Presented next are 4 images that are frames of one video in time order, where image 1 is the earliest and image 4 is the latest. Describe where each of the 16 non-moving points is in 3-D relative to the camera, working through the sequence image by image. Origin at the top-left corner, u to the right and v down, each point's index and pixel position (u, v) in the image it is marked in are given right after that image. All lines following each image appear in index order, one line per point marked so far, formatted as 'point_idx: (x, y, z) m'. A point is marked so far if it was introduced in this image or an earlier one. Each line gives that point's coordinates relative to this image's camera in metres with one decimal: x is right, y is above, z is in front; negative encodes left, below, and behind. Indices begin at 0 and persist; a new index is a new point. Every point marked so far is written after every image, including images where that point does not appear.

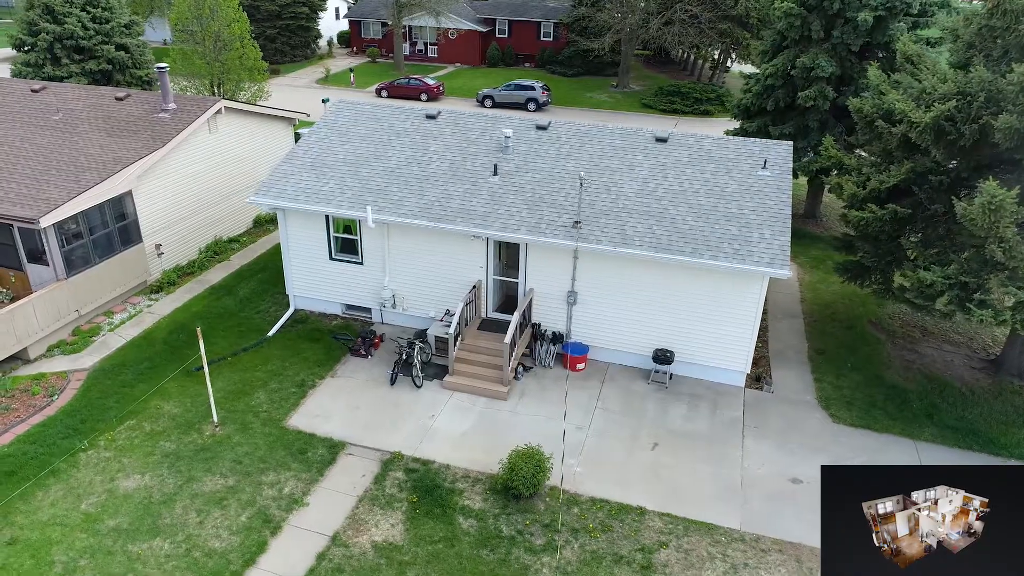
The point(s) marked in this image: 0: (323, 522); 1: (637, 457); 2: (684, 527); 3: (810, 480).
0: (-2.6, -3.3, +9.4) m
1: (+2.0, -2.7, +10.9) m
2: (+2.5, -3.4, +9.5) m
3: (+4.7, -3.0, +10.5) m
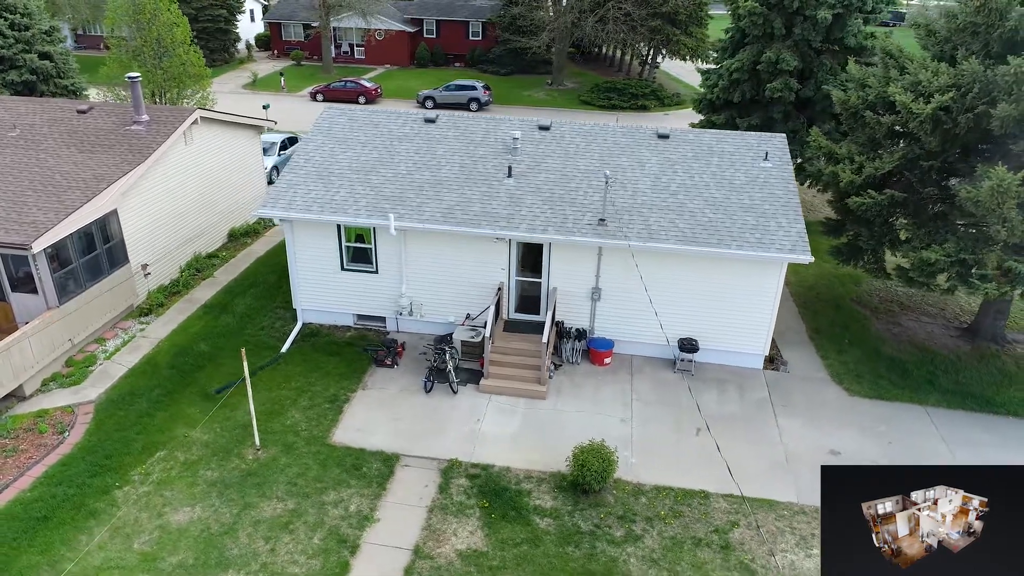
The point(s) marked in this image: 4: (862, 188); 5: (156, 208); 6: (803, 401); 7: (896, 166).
0: (-1.5, -3.4, +9.3) m
1: (+2.9, -2.6, +11.3) m
2: (+3.5, -3.2, +10.0) m
3: (+5.6, -2.7, +11.2) m
4: (+7.0, +2.0, +13.4) m
5: (-8.1, +1.8, +15.3) m
6: (+5.4, -2.1, +12.4) m
7: (+7.4, +2.3, +12.9) m
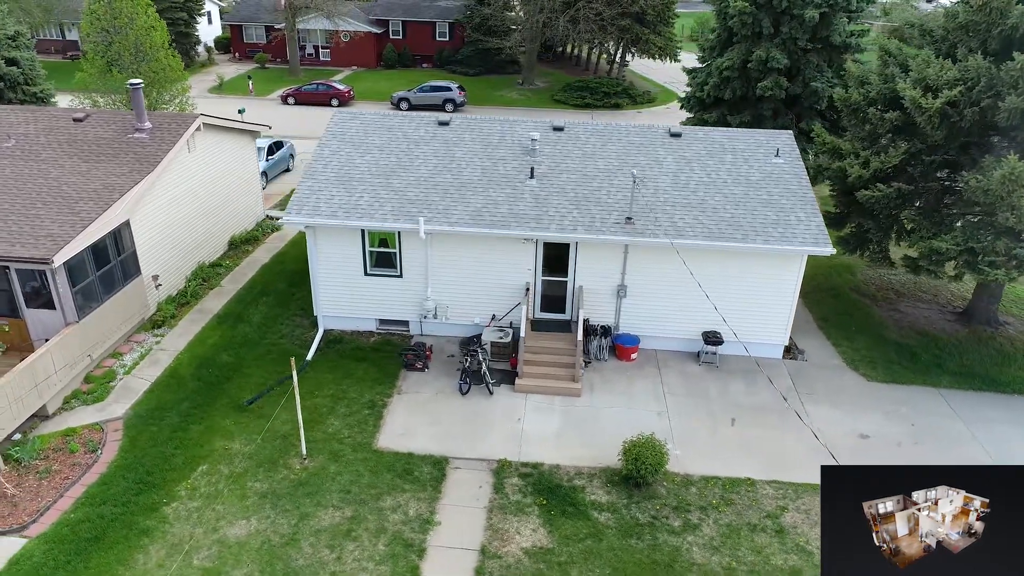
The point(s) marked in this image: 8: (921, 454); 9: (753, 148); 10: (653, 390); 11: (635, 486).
0: (-0.7, -3.5, +9.3) m
1: (+3.6, -2.5, +11.6) m
2: (+4.3, -3.1, +10.3) m
3: (+6.4, -2.6, +11.7) m
4: (+7.4, +2.2, +14.0) m
5: (-7.7, +1.6, +14.9) m
6: (+6.0, -1.9, +12.9) m
7: (+7.8, +2.6, +13.5) m
8: (+6.9, -2.8, +11.3) m
9: (+5.1, +3.0, +14.2) m
10: (+2.6, -1.9, +12.6) m
11: (+1.9, -3.0, +10.2) m
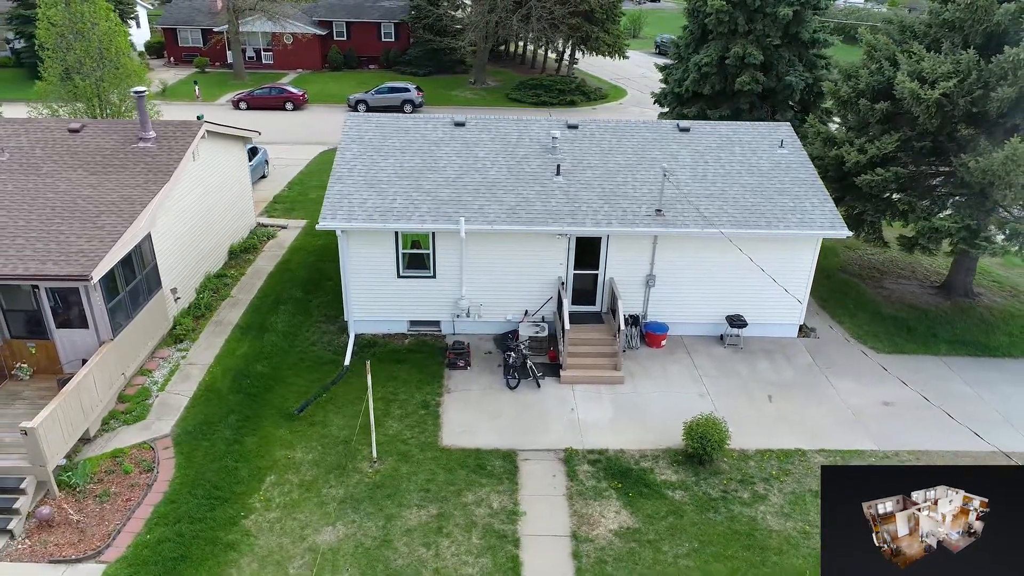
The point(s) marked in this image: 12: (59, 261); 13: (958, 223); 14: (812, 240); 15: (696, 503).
0: (+0.6, -3.4, +9.6) m
1: (+4.6, -2.2, +12.3) m
2: (+5.4, -2.8, +11.1) m
3: (+7.3, -2.1, +12.7) m
4: (+7.9, +2.7, +15.0) m
5: (-7.2, +1.3, +14.5) m
6: (+6.8, -1.5, +13.8) m
7: (+8.3, +3.1, +14.6) m
8: (+7.9, -2.3, +12.3) m
9: (+5.5, +3.3, +15.0) m
10: (+3.5, -1.7, +13.2) m
11: (+3.0, -2.8, +10.7) m
12: (-7.5, +0.5, +11.1) m
13: (+8.9, +1.3, +13.5) m
14: (+6.0, +1.0, +13.3) m
15: (+2.7, -3.2, +10.0) m
